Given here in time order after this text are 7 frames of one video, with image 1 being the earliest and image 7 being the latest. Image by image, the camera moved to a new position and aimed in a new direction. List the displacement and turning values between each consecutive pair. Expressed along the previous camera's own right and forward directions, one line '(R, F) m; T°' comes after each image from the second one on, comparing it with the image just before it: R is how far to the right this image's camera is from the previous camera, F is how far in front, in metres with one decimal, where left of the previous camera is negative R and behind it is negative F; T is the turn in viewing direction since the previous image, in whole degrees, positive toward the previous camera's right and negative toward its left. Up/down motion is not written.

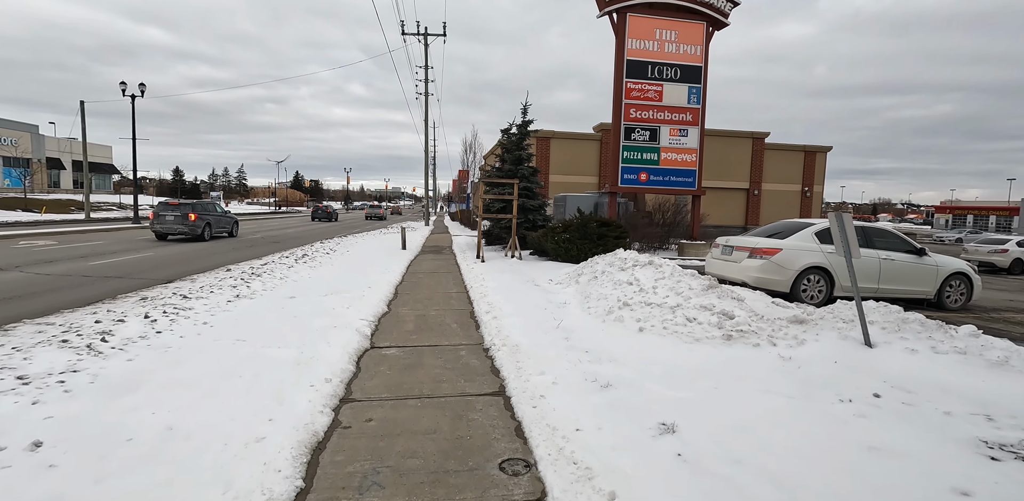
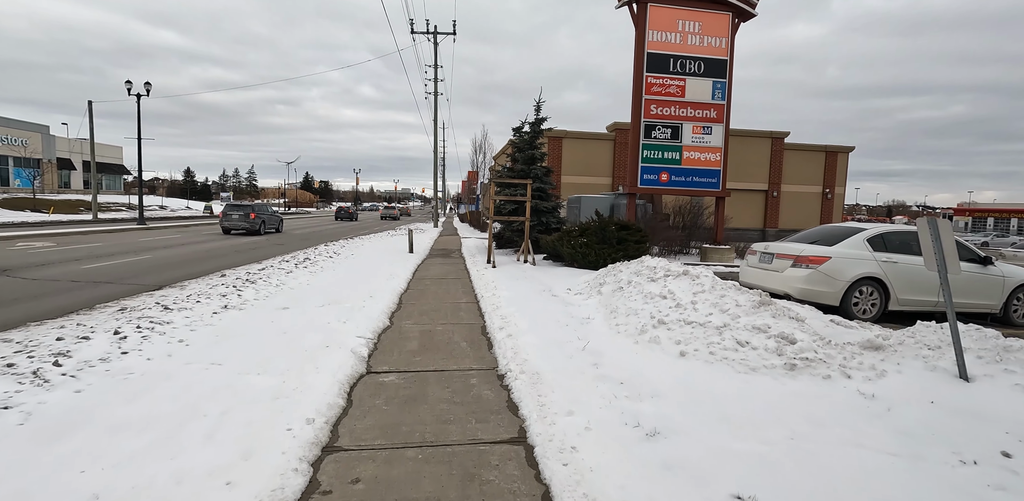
(-0.1, +0.8) m; -1°
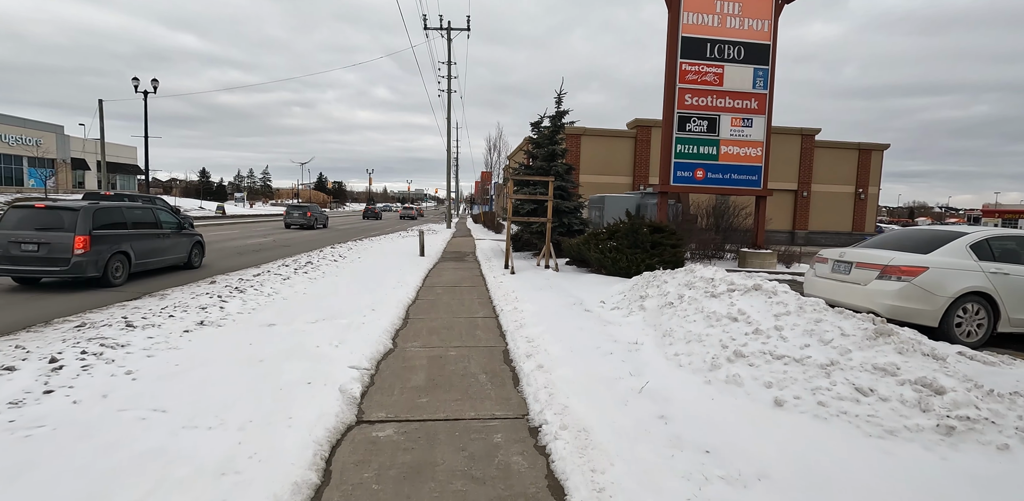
(-0.2, +1.2) m; -2°
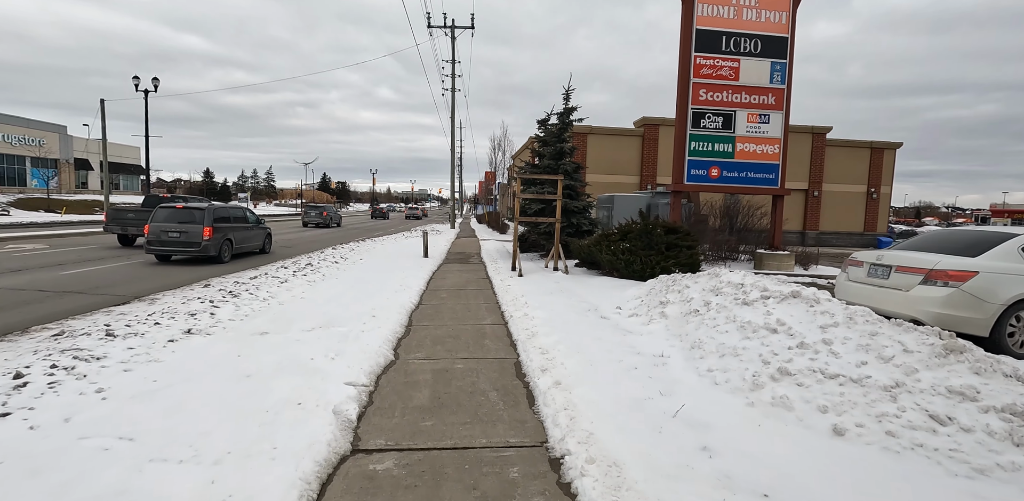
(-0.1, +0.5) m; 0°
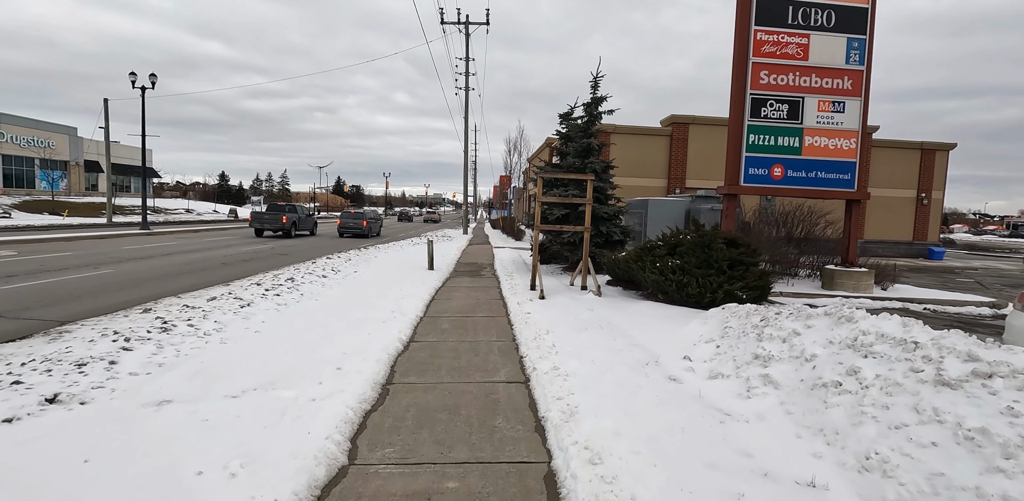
(-0.1, +1.9) m; -2°
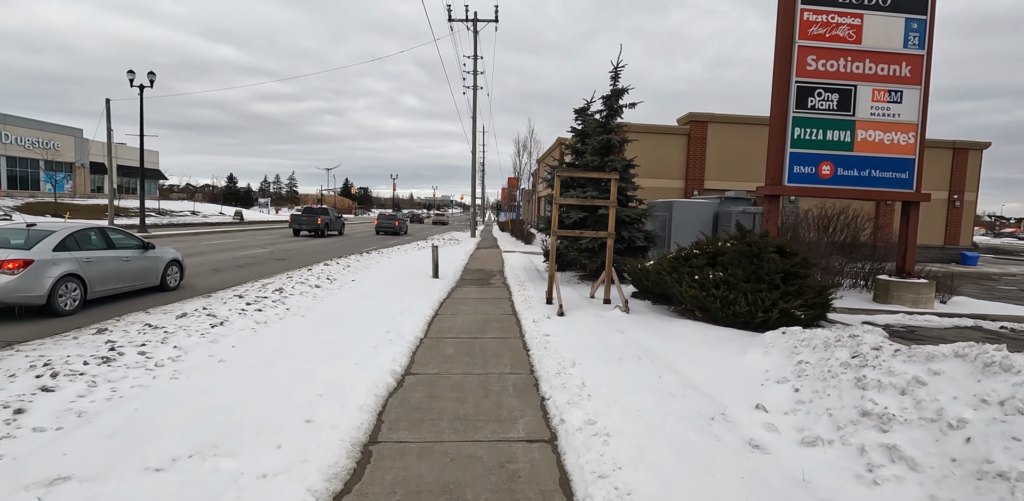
(-0.1, +1.1) m; -1°
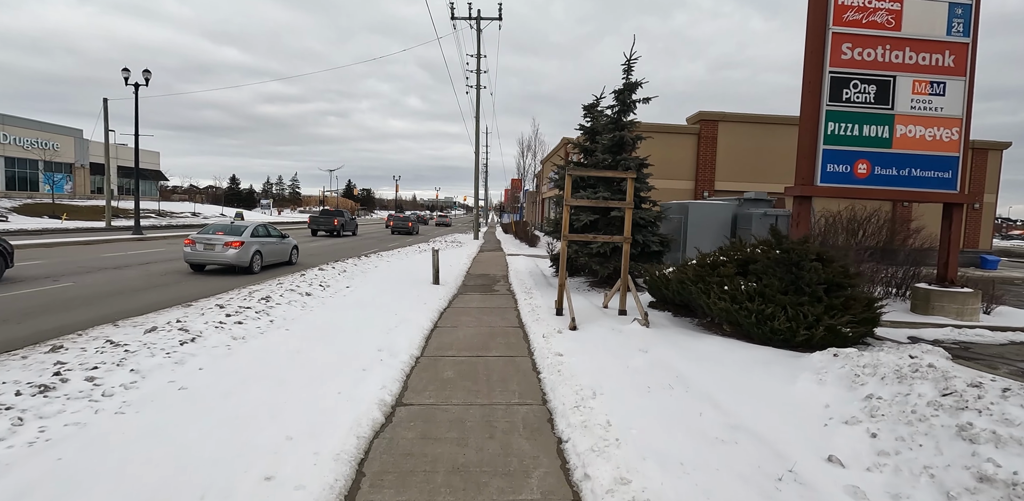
(-0.1, +0.7) m; 0°
